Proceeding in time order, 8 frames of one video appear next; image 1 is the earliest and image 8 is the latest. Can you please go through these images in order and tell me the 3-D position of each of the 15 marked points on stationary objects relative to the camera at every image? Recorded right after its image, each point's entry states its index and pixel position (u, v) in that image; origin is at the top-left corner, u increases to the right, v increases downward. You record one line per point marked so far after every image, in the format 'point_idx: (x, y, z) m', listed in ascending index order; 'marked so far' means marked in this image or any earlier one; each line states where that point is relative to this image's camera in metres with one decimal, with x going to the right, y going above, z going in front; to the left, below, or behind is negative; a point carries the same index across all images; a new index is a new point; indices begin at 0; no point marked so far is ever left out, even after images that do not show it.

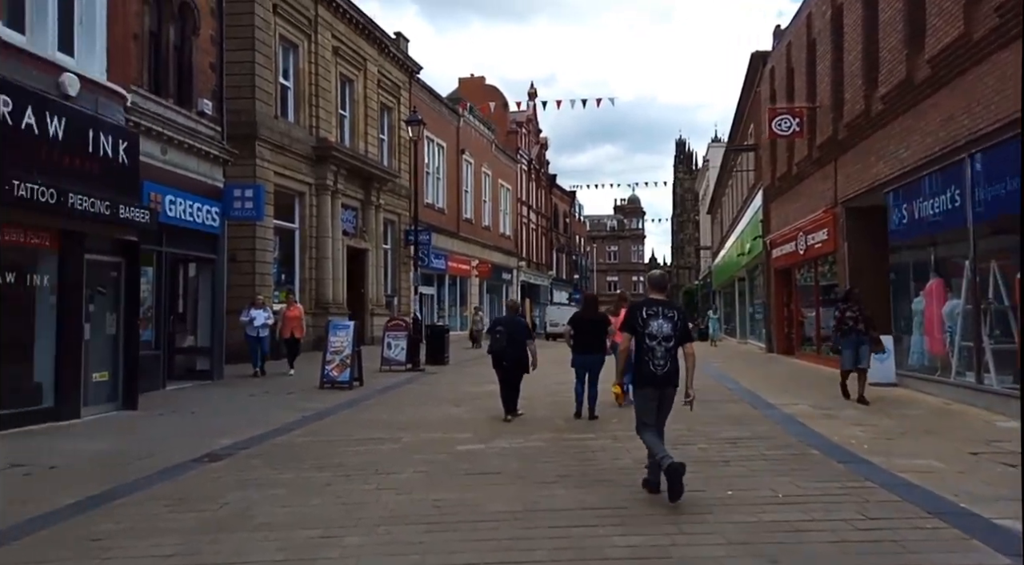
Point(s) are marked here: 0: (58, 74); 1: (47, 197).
0: (-5.4, +2.5, +10.9) m
1: (-5.2, +1.0, +10.1) m
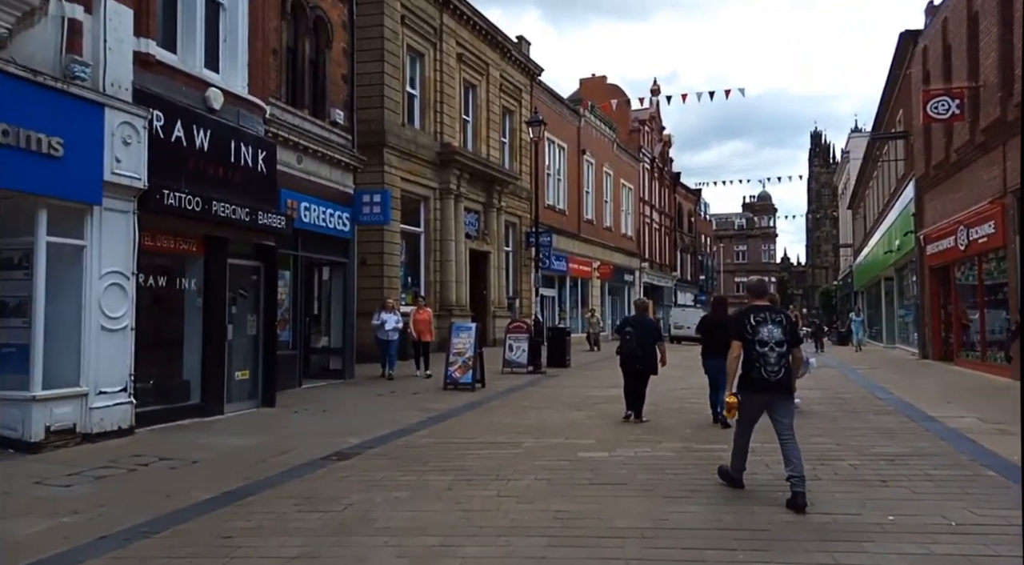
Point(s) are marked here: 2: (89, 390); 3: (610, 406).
0: (-3.9, +2.4, +11.4) m
1: (-3.7, +0.9, +10.6) m
2: (-4.2, -1.1, +9.0) m
3: (+1.4, -1.8, +13.3) m
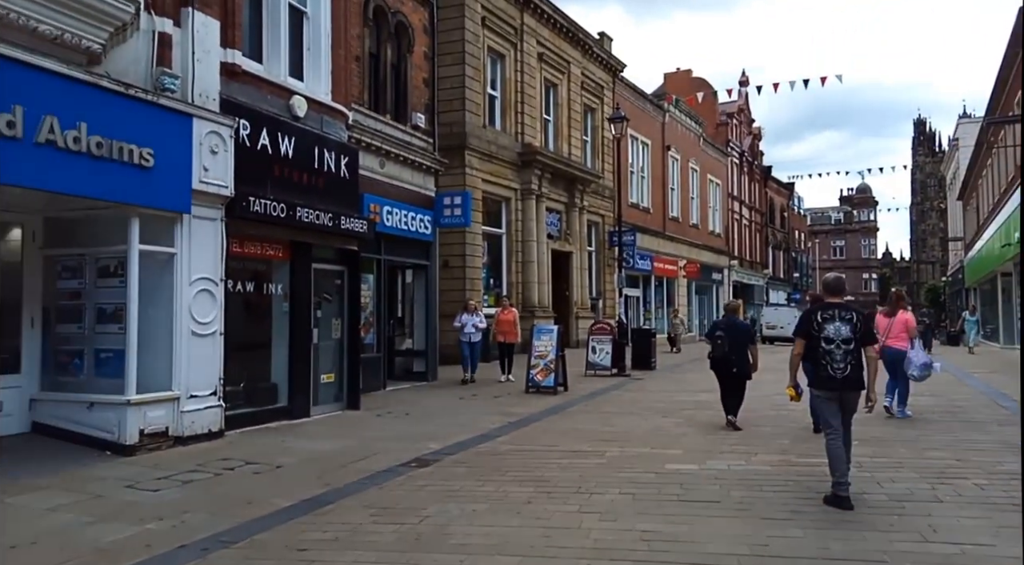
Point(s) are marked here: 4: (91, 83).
0: (-2.9, +2.4, +11.6) m
1: (-2.8, +0.9, +10.8) m
2: (-3.4, -1.1, +9.3) m
3: (+2.6, -1.9, +13.0) m
4: (-3.8, +1.8, +8.3) m
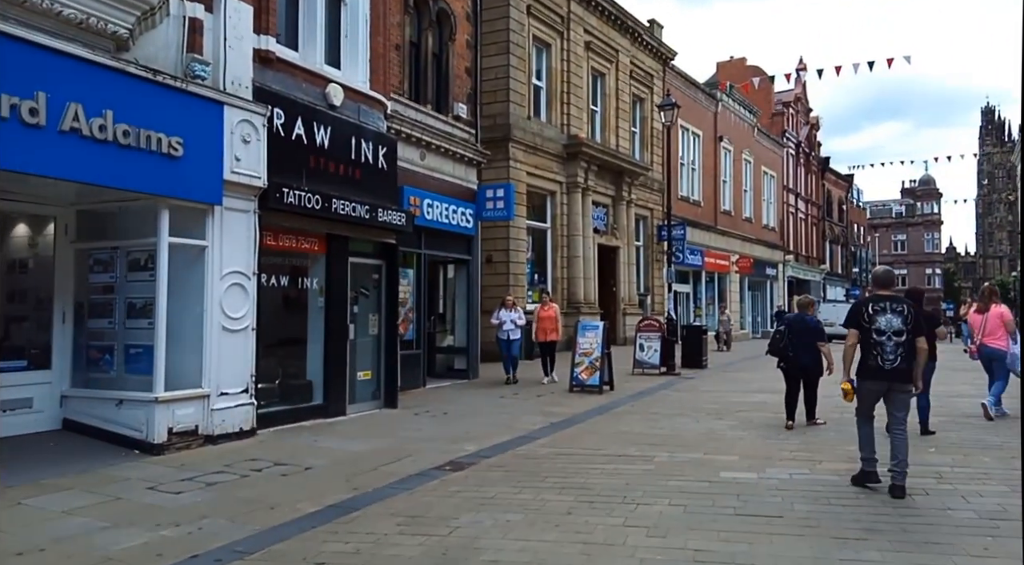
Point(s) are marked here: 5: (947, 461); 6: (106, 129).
0: (-2.3, +2.4, +11.2) m
1: (-2.3, +0.9, +10.4) m
2: (-3.0, -1.1, +9.0) m
3: (+3.2, -1.8, +12.4) m
4: (-3.5, +1.9, +8.0) m
5: (+4.0, -1.7, +8.4) m
6: (-3.5, +1.3, +7.8) m
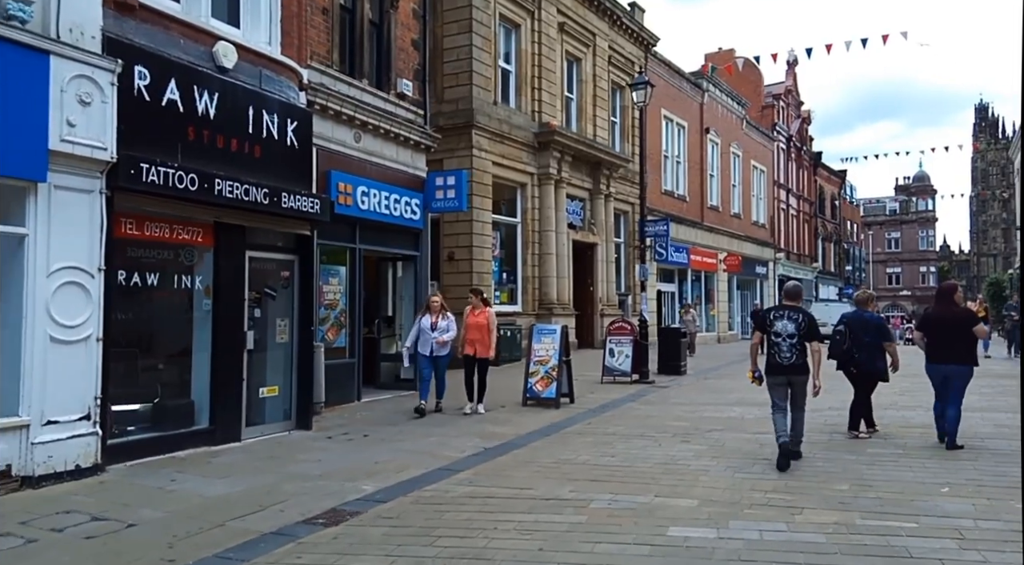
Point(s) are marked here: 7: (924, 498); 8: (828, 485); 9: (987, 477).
0: (-3.1, +2.5, +9.4) m
1: (-3.1, +0.9, +8.6) m
2: (-3.7, -1.1, +7.1) m
3: (+2.4, -1.8, +10.6) m
4: (-4.2, +1.9, +6.1) m
5: (+3.3, -1.7, +6.5) m
6: (-4.3, +1.3, +6.0) m
7: (+3.3, -1.7, +7.3) m
8: (+2.7, -1.7, +7.8) m
9: (+4.3, -1.7, +8.3) m
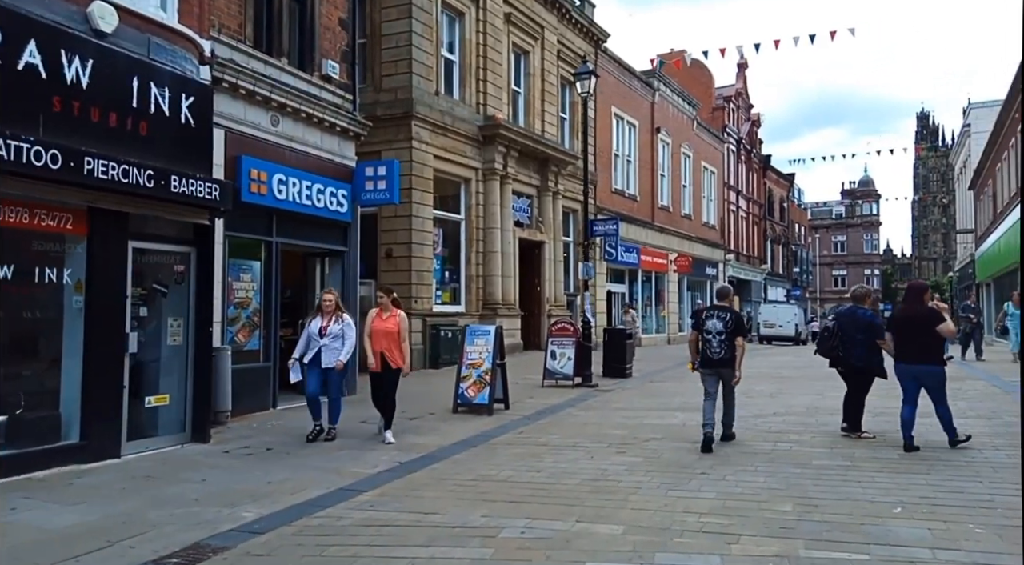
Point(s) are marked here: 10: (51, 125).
0: (-3.9, +2.5, +8.2) m
1: (-3.8, +1.0, +7.4) m
2: (-4.4, -1.0, +5.9) m
3: (+1.6, -1.8, +9.7) m
4: (-4.8, +2.0, +4.9) m
5: (+2.6, -1.6, +5.7) m
6: (-4.9, +1.4, +4.8) m
7: (+2.7, -1.7, +6.5) m
8: (+2.0, -1.7, +6.9) m
9: (+3.6, -1.7, +7.5) m
10: (-3.9, +1.3, +7.7) m
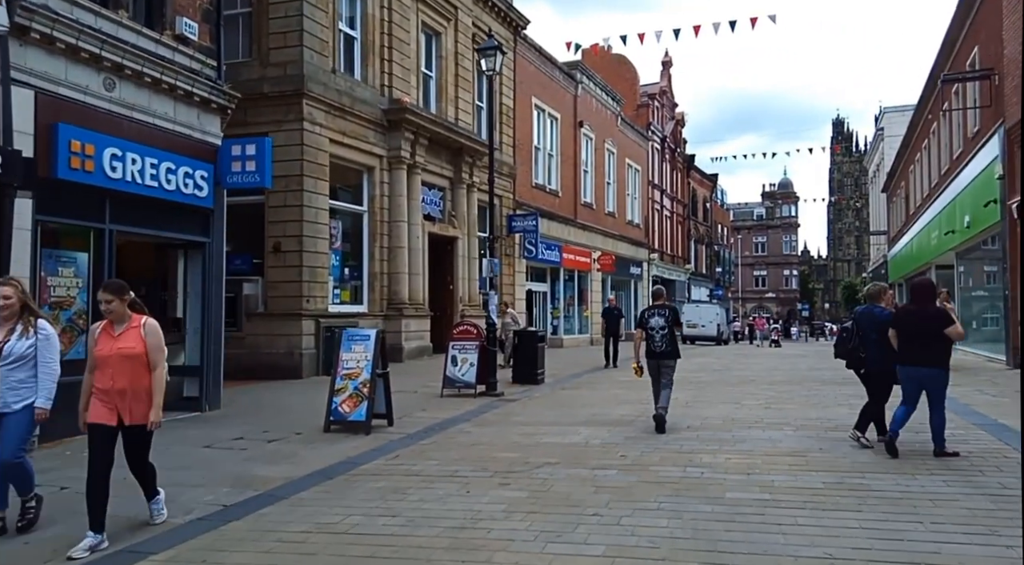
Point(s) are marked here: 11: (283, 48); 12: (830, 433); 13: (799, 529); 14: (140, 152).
0: (-4.9, +2.6, +6.2) m
1: (-4.8, +1.0, +5.4) m
2: (-5.3, -0.9, +3.9) m
3: (+0.4, -1.7, +8.1) m
4: (-5.6, +2.0, +2.8) m
5: (+1.7, -1.6, +4.2) m
6: (-5.7, +1.5, +2.7) m
7: (+1.7, -1.7, +5.0) m
8: (+1.1, -1.6, +5.3) m
9: (+2.6, -1.7, +6.1) m
10: (-4.9, +1.4, +5.6) m
11: (-4.7, +4.8, +18.7) m
12: (+3.9, -1.8, +10.9) m
13: (+2.1, -1.8, +6.5) m
14: (-4.4, +1.6, +10.8) m
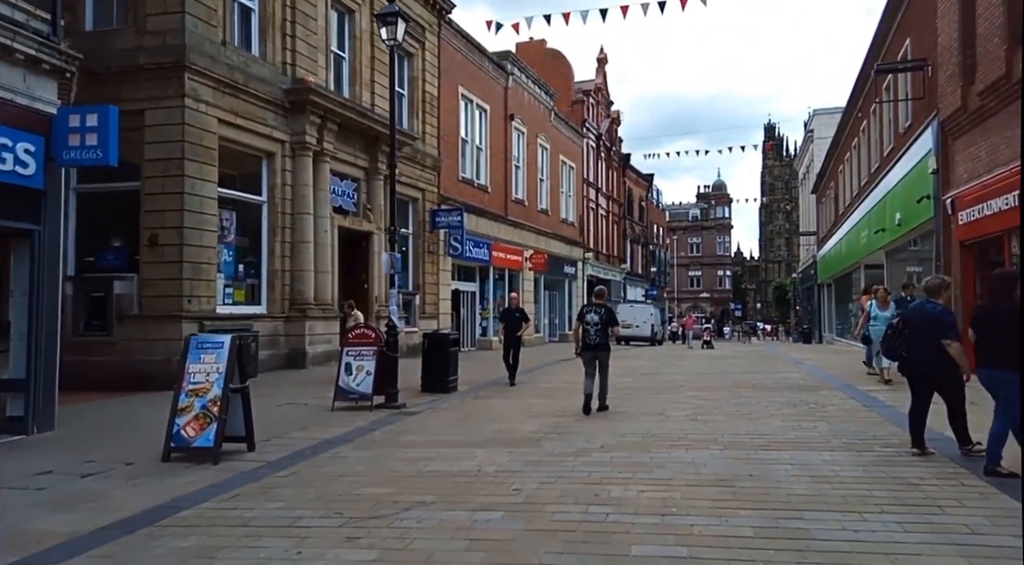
0: (-5.8, +2.6, +4.1) m
1: (-5.6, +1.1, +3.3) m
2: (-6.0, -0.9, +1.8) m
3: (-0.6, -1.7, +6.3) m
4: (-6.3, +2.1, +0.7) m
5: (+1.0, -1.6, +2.5) m
6: (-6.3, +1.5, +0.6) m
7: (+0.9, -1.7, +3.4) m
8: (+0.2, -1.6, +3.6) m
9: (+1.7, -1.7, +4.5) m
10: (-5.7, +1.4, +3.6) m
11: (-6.4, +4.9, +16.6) m
12: (+2.7, -1.8, +9.4) m
13: (+1.2, -1.7, +4.8) m
14: (-5.6, +1.6, +8.8) m
